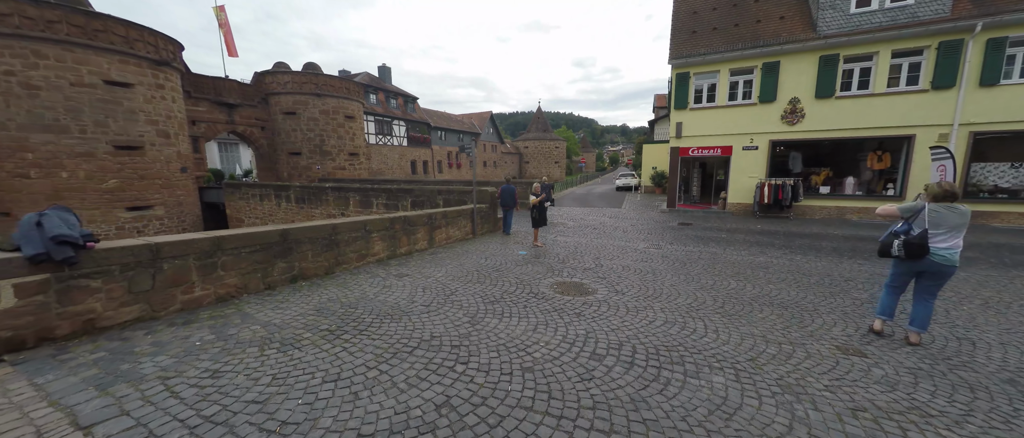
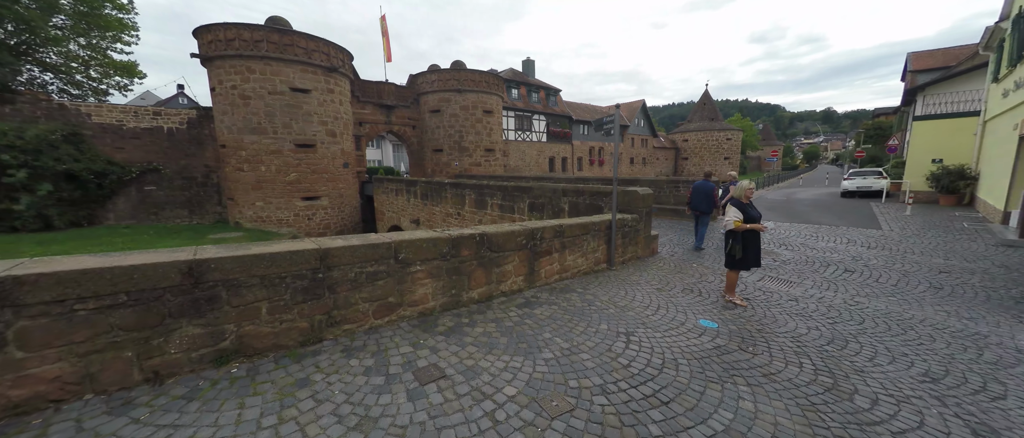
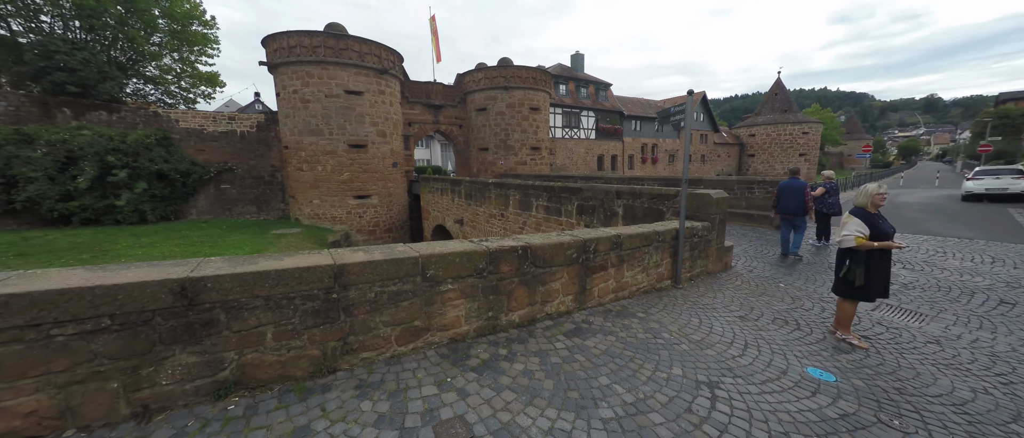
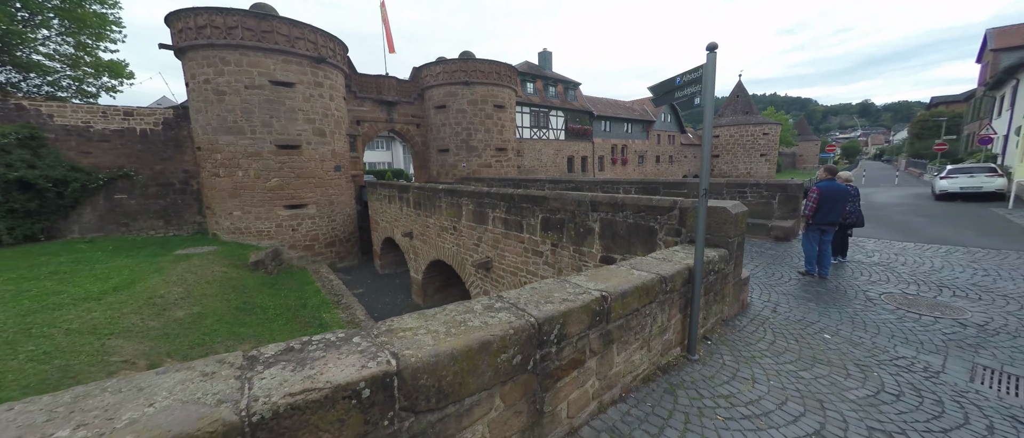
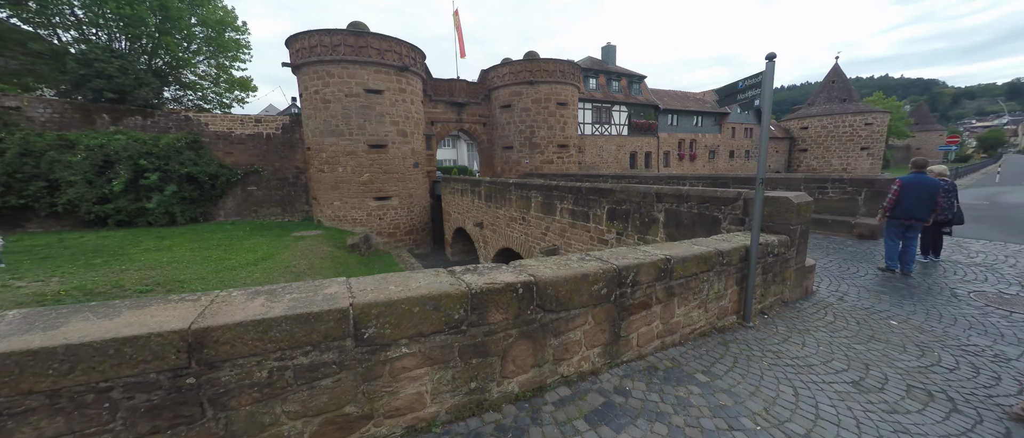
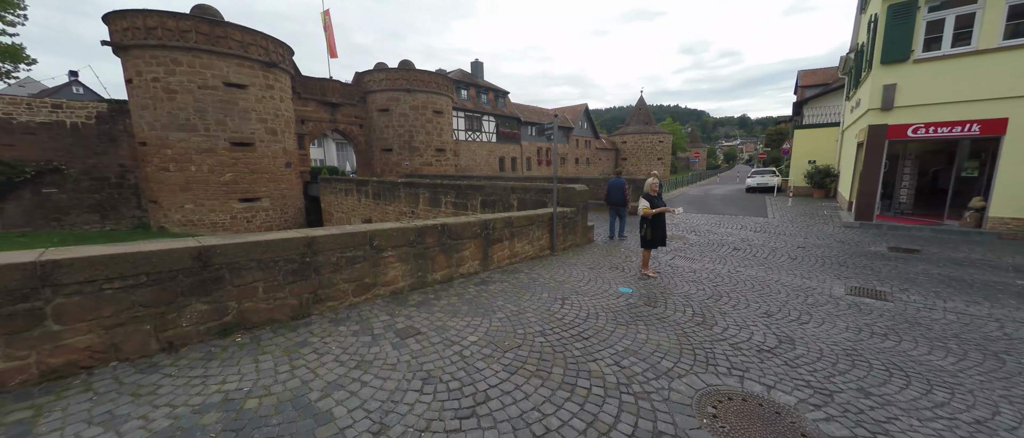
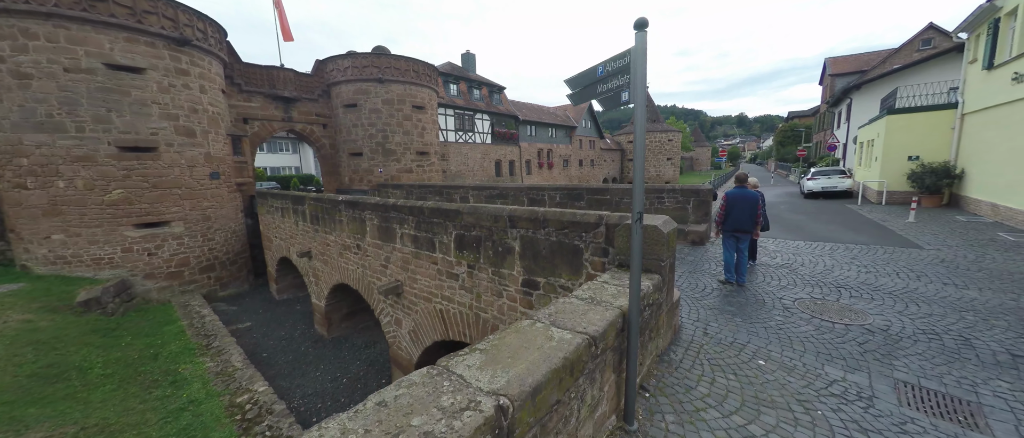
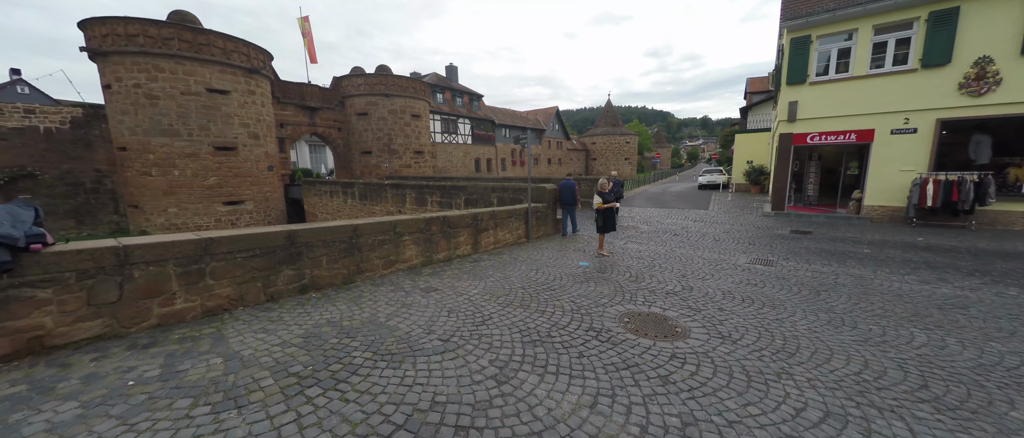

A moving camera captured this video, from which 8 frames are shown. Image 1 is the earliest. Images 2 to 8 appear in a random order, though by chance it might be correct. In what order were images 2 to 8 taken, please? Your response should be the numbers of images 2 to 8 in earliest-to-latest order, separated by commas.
8, 6, 2, 3, 5, 4, 7
